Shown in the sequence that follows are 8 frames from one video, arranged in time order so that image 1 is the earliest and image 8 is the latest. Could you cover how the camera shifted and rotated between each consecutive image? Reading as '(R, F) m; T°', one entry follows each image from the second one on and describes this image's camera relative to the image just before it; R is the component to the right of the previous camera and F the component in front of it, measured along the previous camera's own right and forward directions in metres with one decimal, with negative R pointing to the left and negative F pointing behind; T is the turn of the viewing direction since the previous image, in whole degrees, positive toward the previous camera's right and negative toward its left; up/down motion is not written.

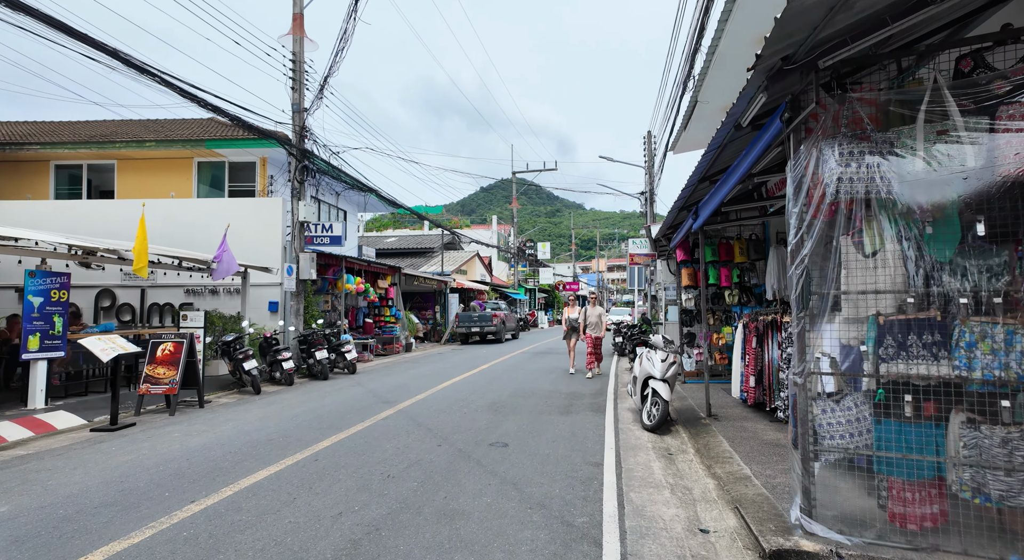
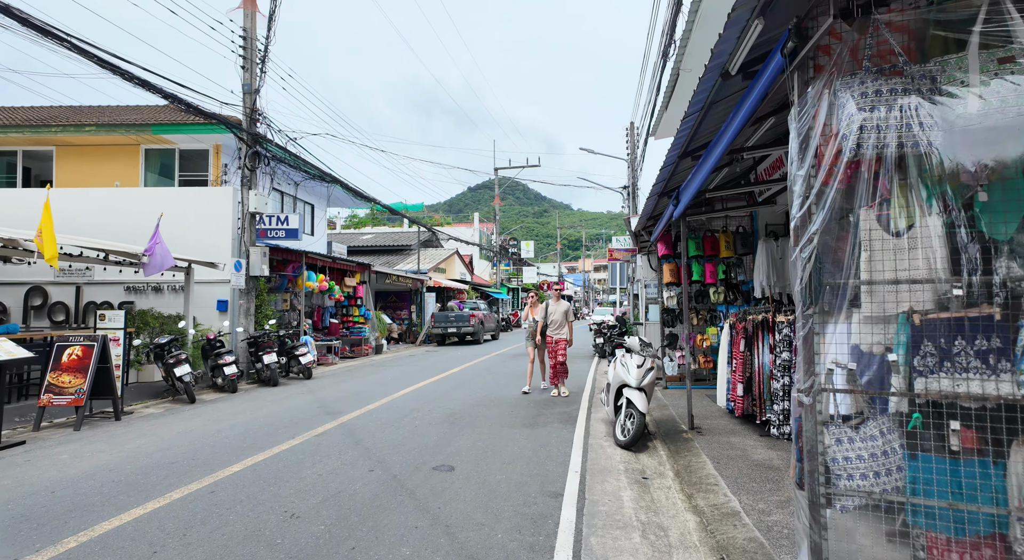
(+0.4, +0.9) m; +1°
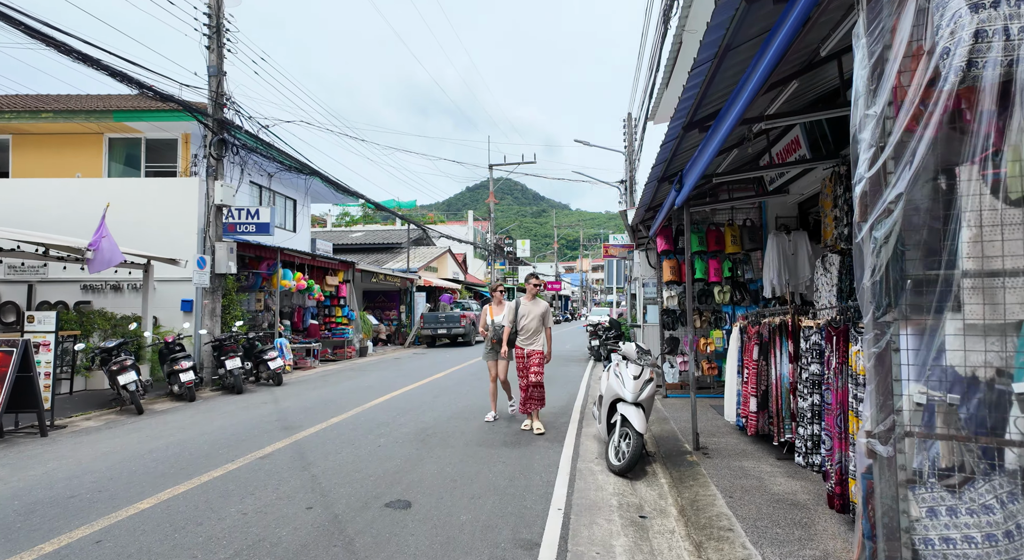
(+0.2, +0.8) m; 0°
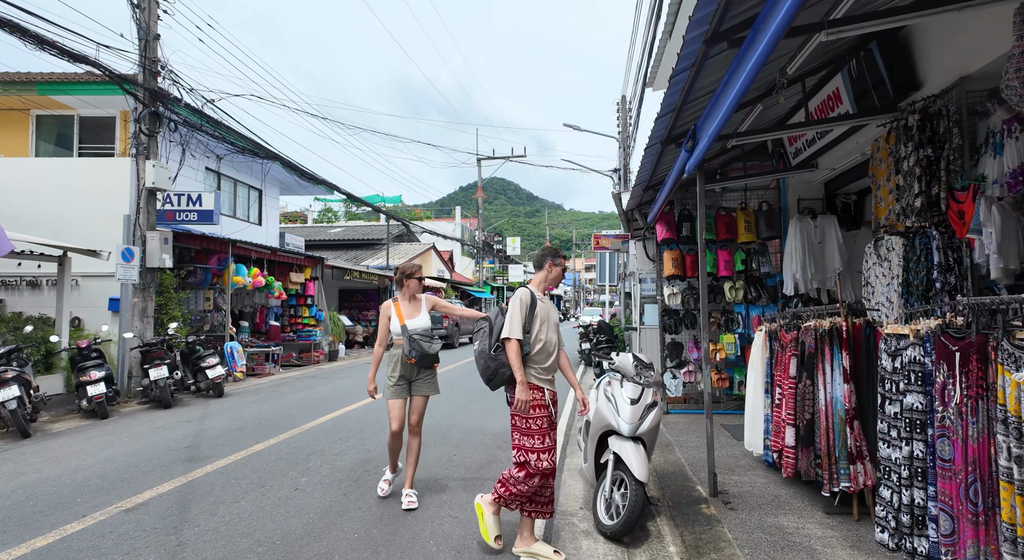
(+0.3, +1.3) m; +1°
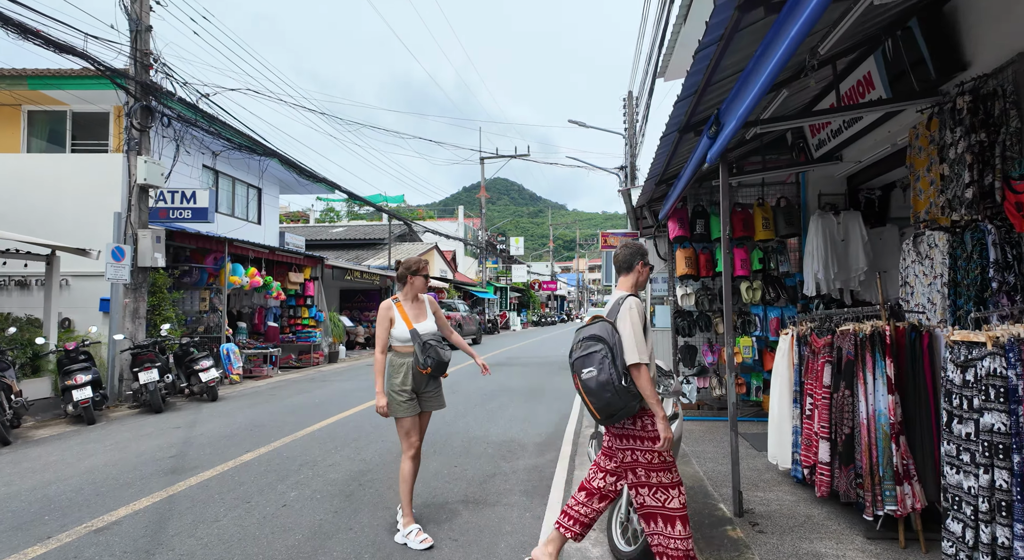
(0.0, +0.3) m; 0°
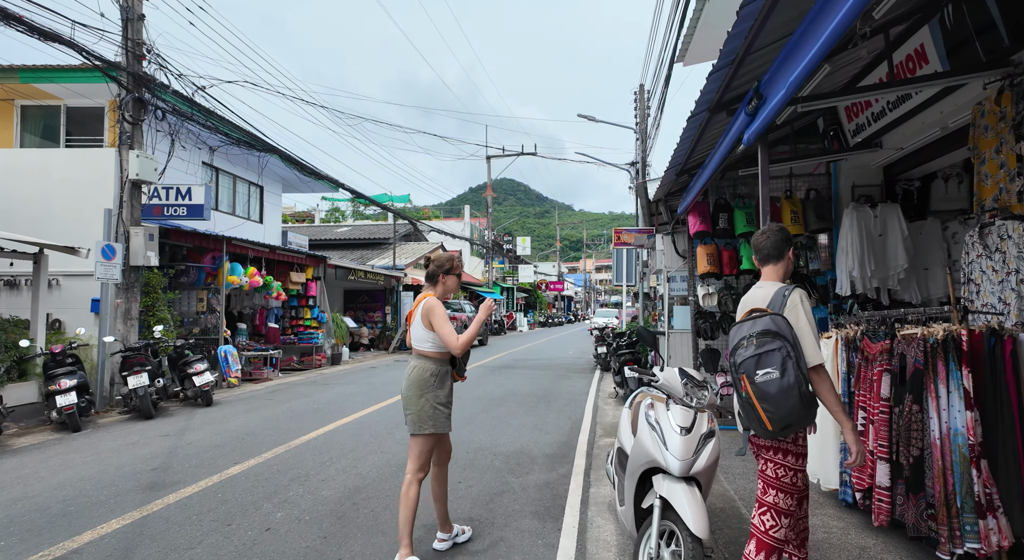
(0.0, +0.4) m; -1°
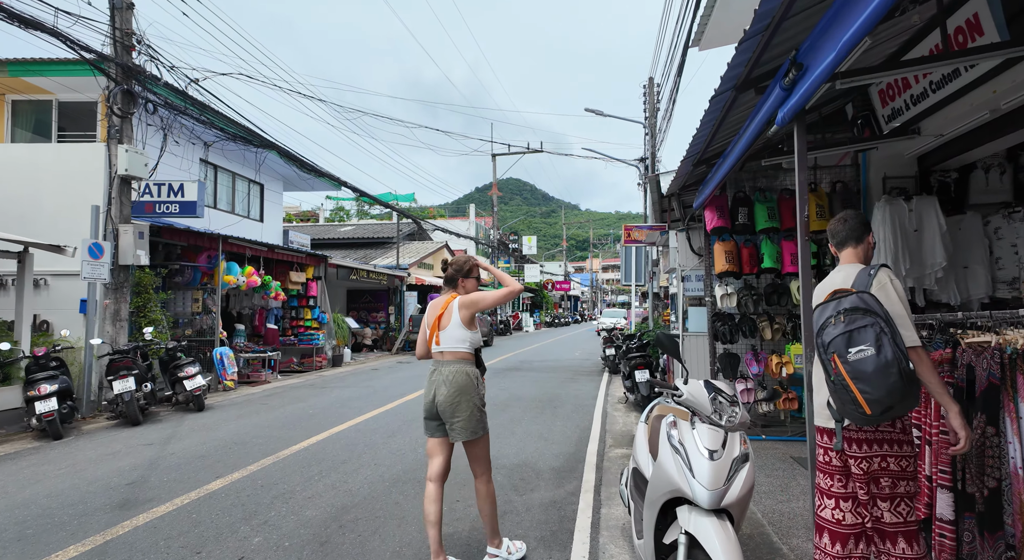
(0.0, +0.4) m; -1°
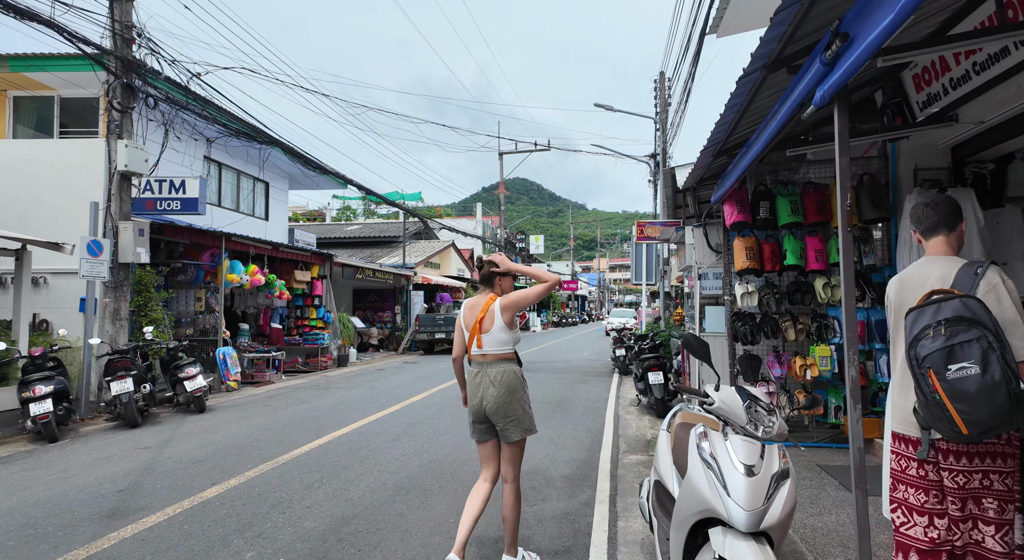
(0.0, +0.2) m; -1°
